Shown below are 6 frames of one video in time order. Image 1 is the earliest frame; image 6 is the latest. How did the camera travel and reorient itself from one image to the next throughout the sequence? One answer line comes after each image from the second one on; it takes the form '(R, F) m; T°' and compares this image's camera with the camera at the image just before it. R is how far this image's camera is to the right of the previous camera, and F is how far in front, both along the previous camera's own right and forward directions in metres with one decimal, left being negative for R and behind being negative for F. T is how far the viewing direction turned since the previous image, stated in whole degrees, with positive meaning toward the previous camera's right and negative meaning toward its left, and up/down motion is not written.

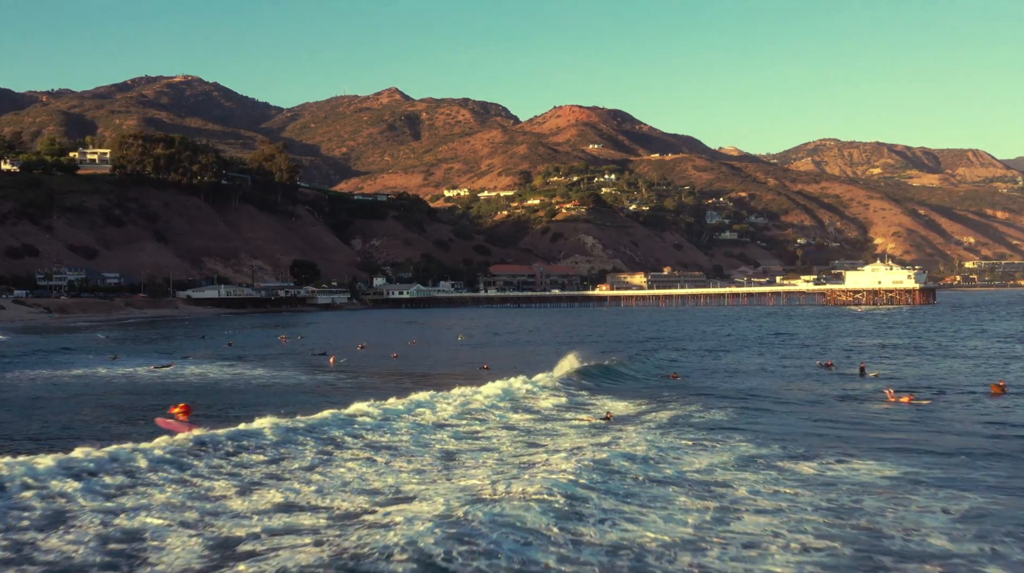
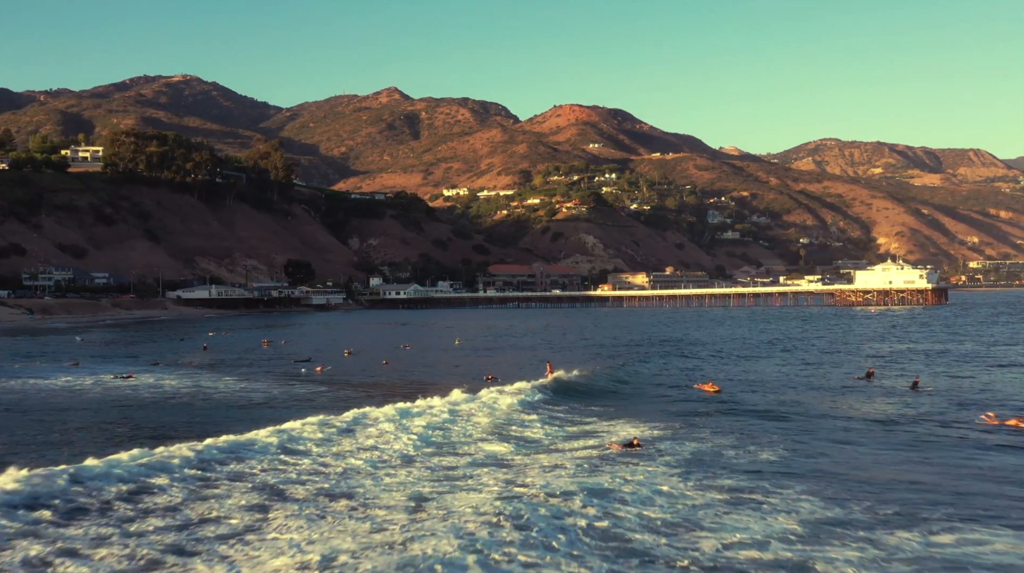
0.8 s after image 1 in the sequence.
(0.0, +3.3) m; 0°
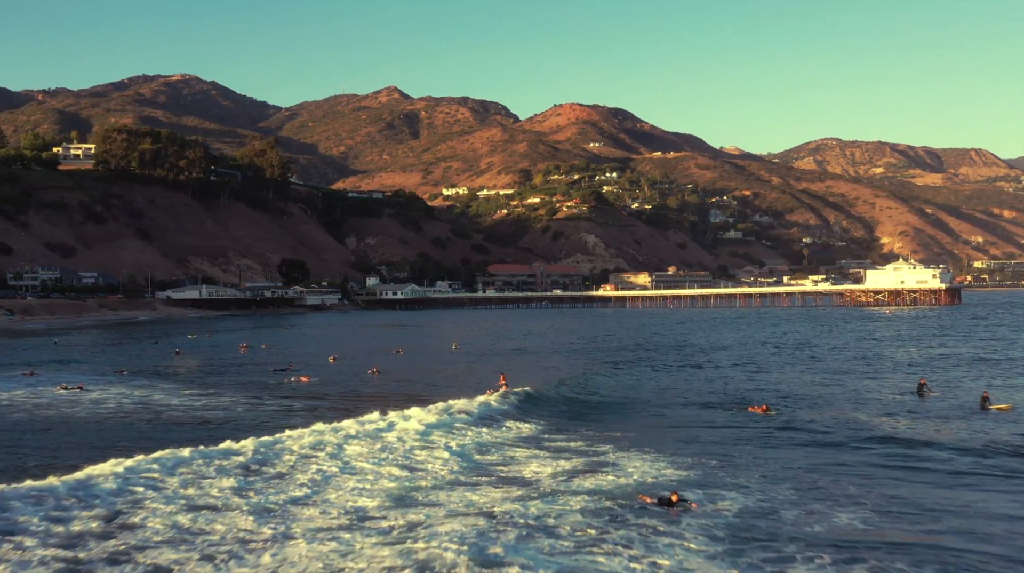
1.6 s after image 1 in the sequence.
(0.0, +3.4) m; 0°
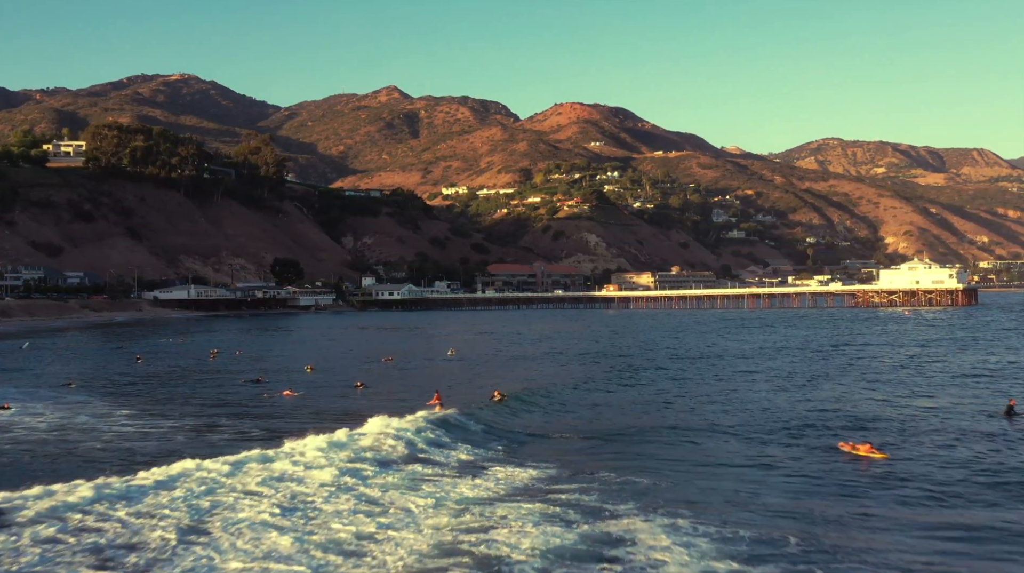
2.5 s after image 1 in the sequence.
(0.0, +4.0) m; 0°
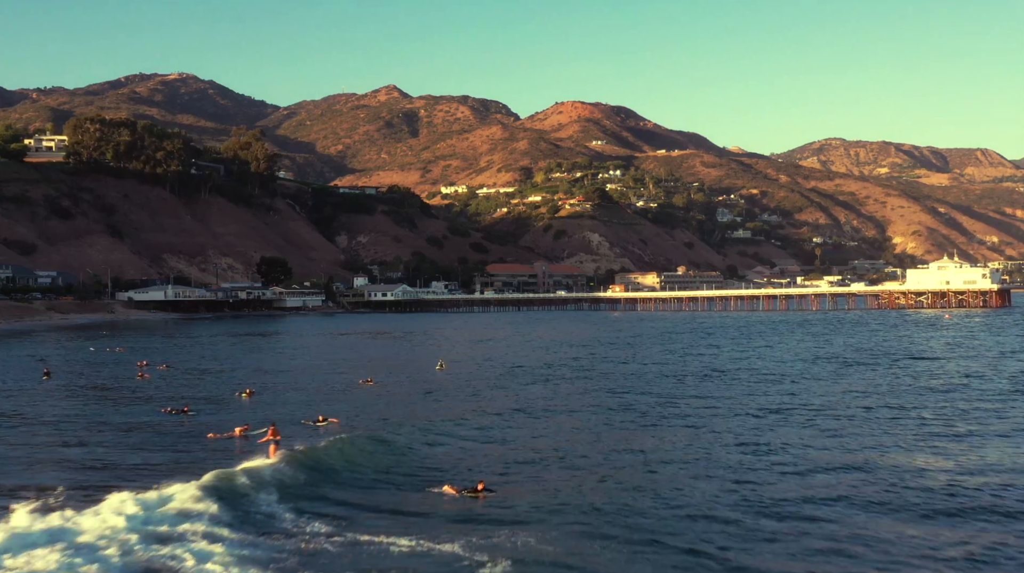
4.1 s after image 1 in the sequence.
(0.0, +7.0) m; 0°
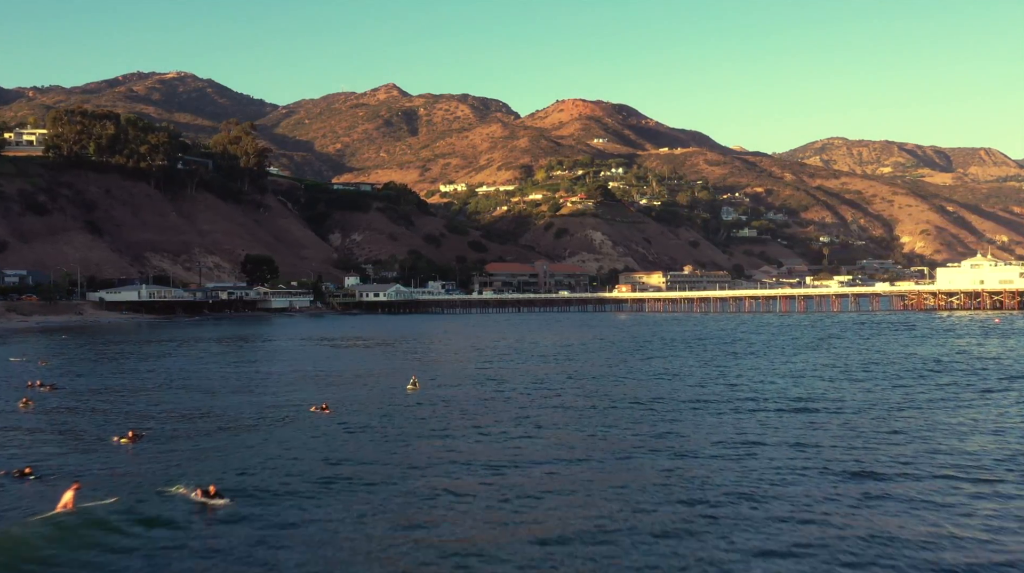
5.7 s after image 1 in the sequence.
(+0.1, +6.8) m; 0°
